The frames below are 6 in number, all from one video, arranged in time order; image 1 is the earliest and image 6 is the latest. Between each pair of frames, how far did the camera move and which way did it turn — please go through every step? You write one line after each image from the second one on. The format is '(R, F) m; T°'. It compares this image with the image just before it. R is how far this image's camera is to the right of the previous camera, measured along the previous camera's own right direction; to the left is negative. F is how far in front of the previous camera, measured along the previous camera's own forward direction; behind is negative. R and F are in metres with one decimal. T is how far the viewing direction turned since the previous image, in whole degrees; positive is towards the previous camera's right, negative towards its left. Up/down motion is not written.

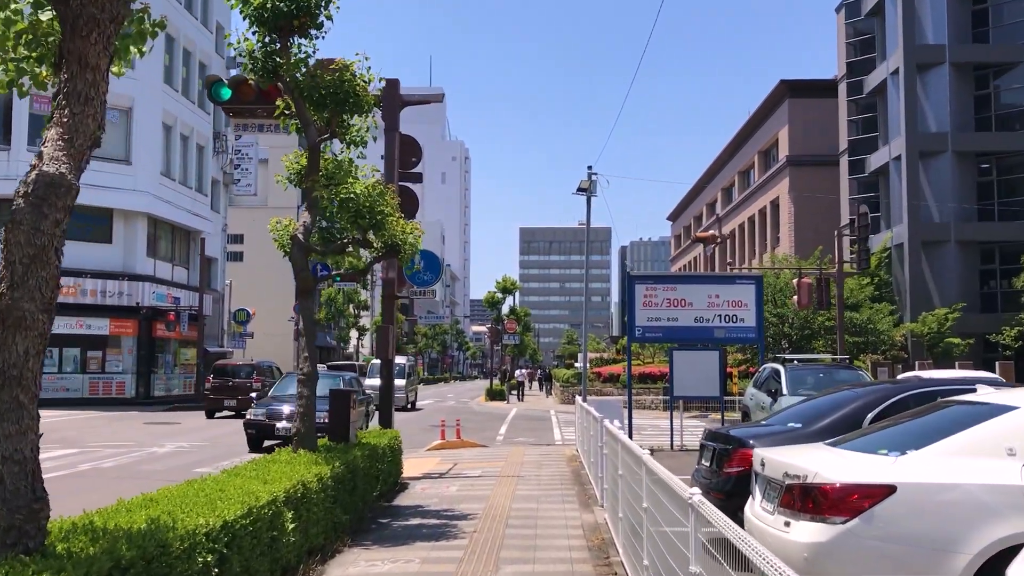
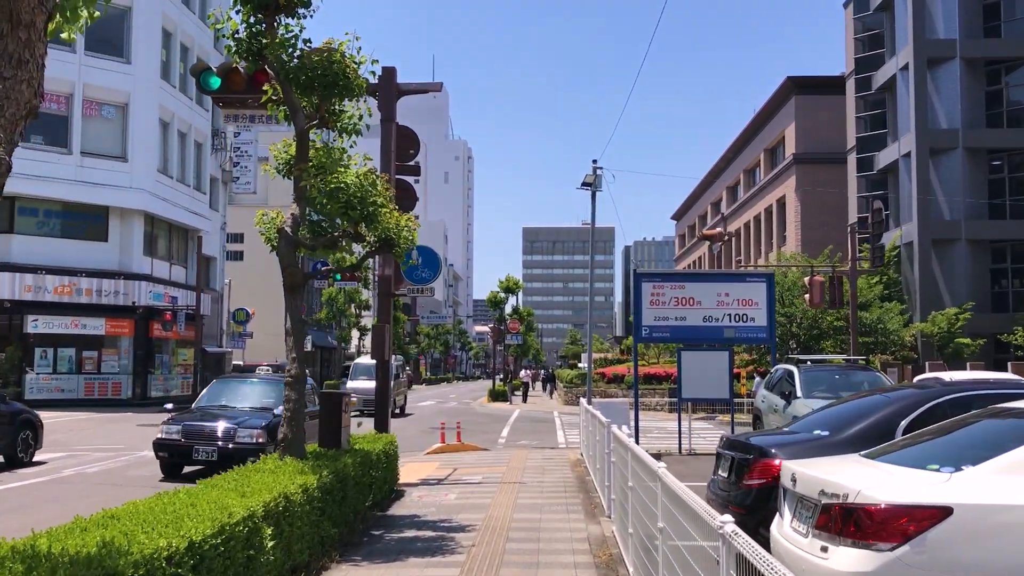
(0.0, +0.6) m; 0°
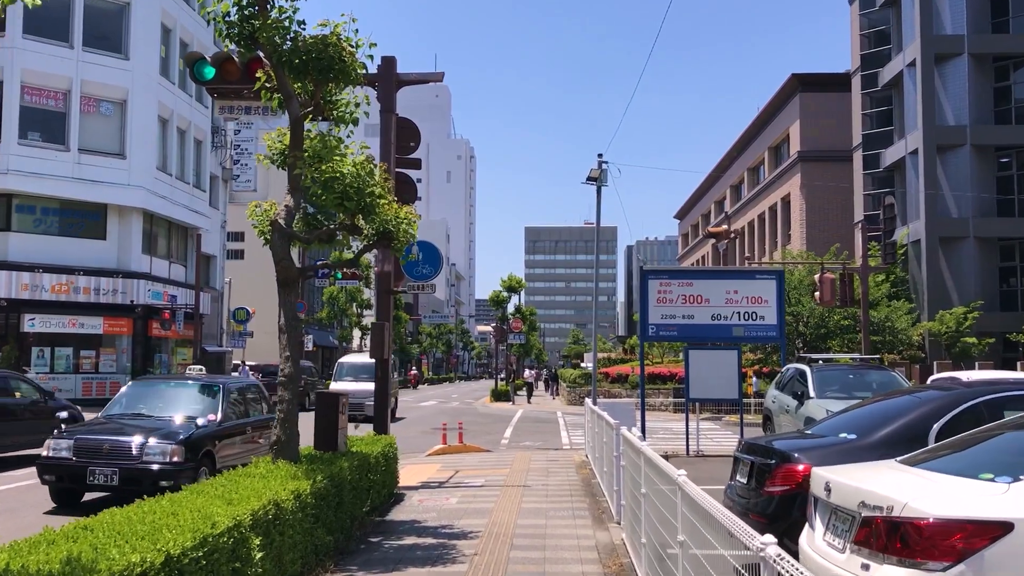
(0.0, +0.4) m; 0°
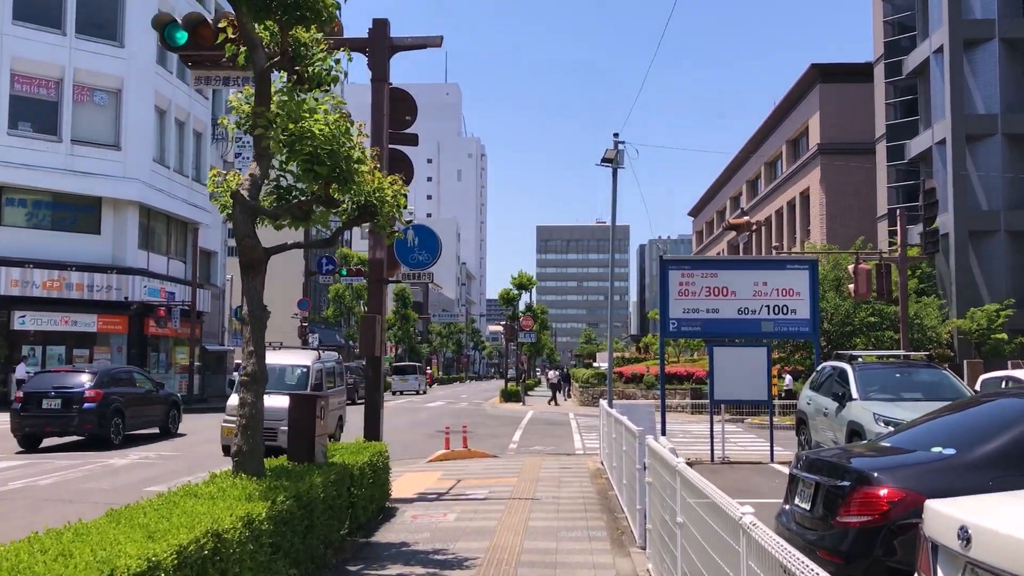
(+0.1, +1.4) m; -1°
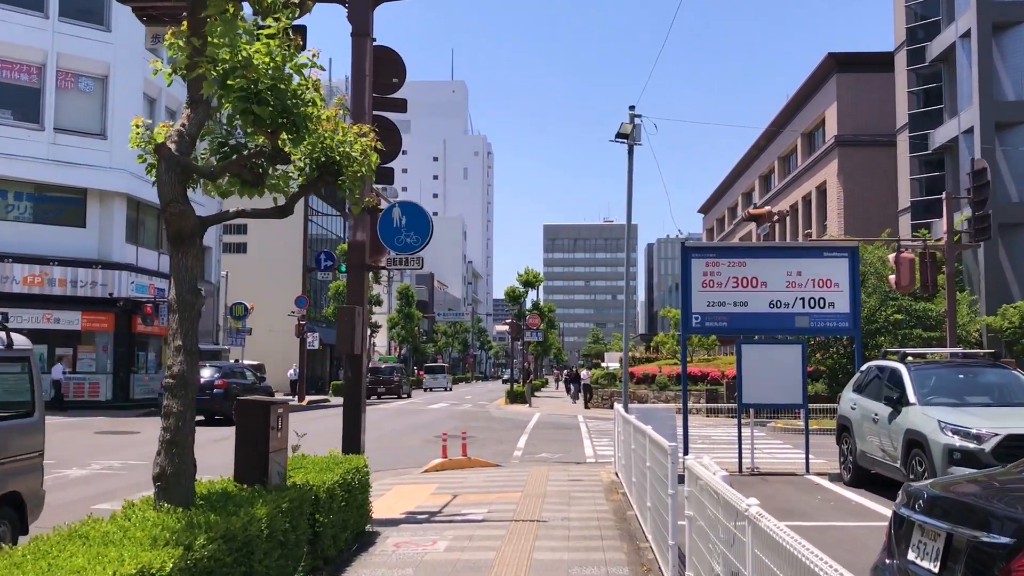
(+0.1, +1.7) m; 0°
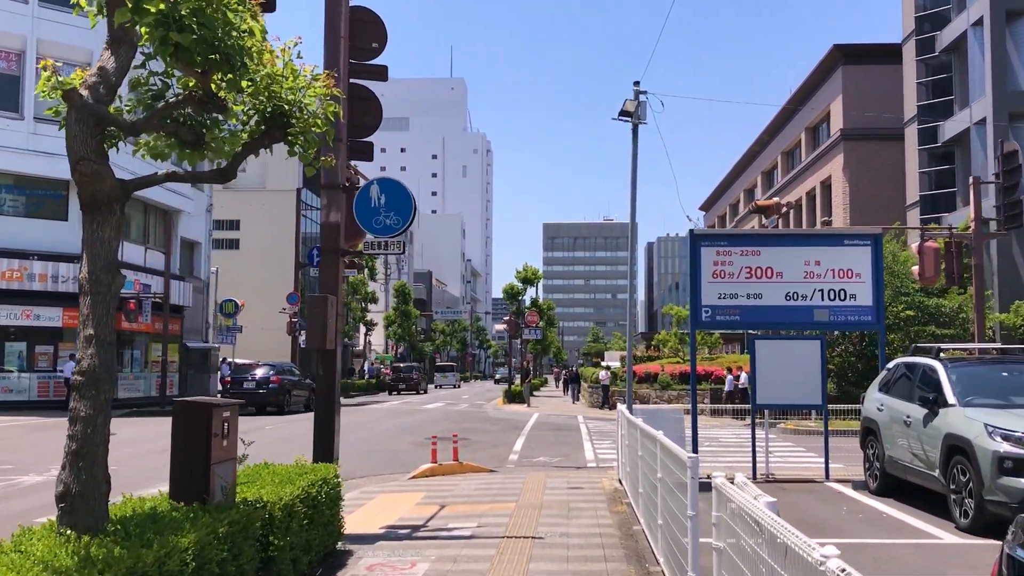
(+0.1, +1.1) m; 0°
